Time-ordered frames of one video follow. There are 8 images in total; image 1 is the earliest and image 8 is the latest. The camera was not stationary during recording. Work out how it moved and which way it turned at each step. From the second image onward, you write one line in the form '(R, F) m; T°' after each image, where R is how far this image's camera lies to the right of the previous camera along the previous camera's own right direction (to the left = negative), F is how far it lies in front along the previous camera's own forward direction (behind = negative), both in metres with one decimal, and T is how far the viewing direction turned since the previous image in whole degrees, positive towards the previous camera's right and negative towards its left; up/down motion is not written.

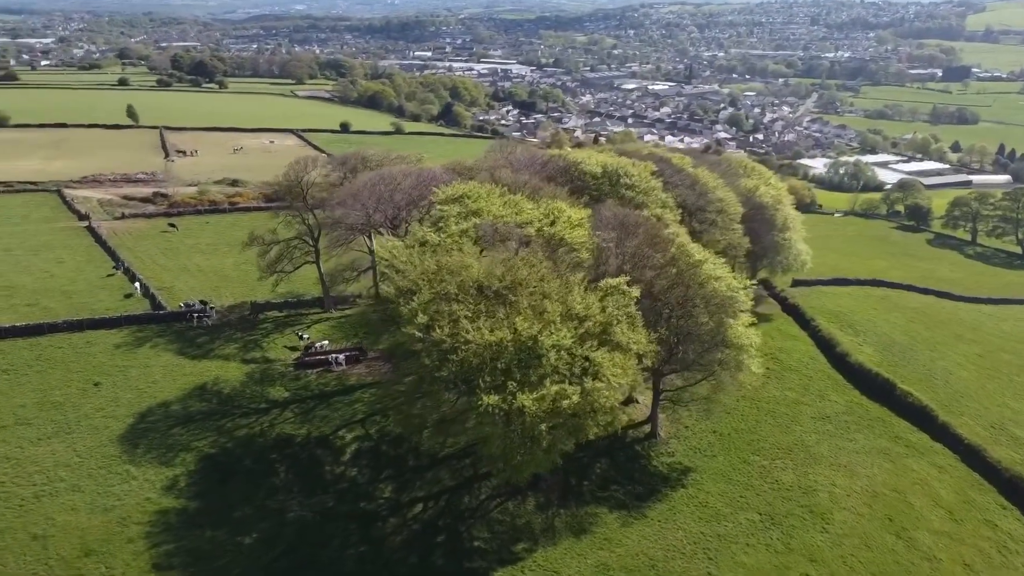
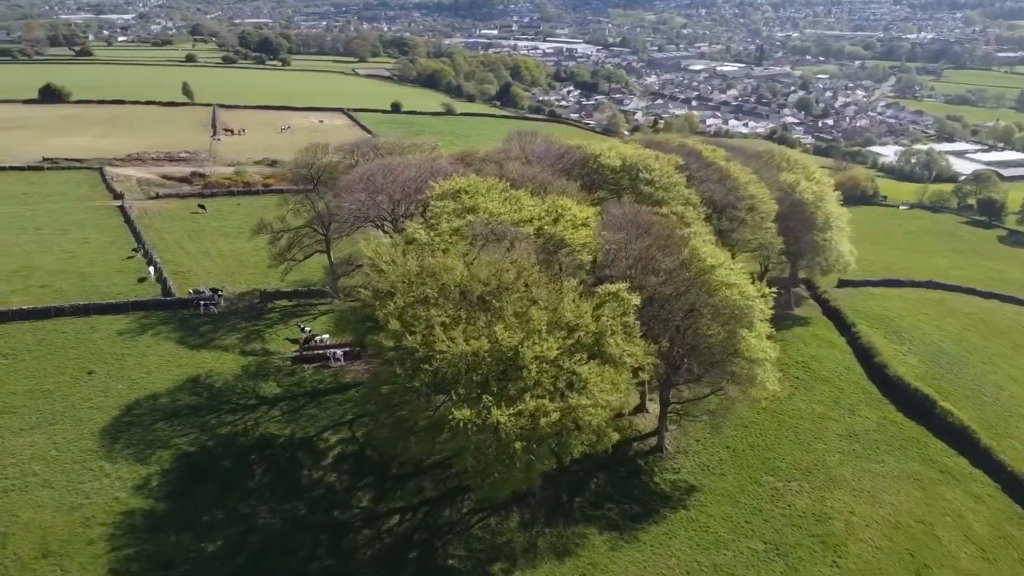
(+2.9, +2.2) m; -4°
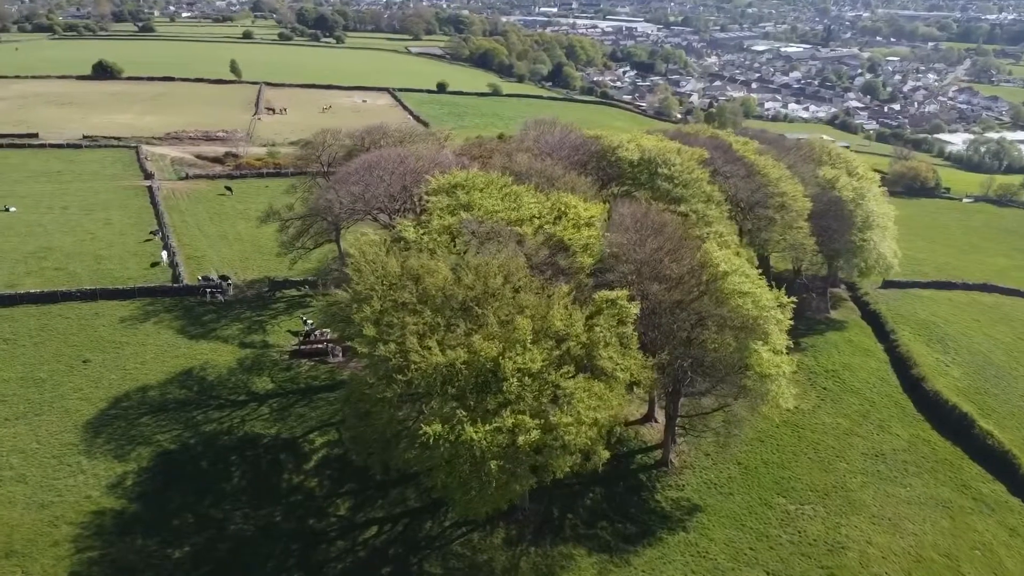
(+2.5, +2.1) m; -4°
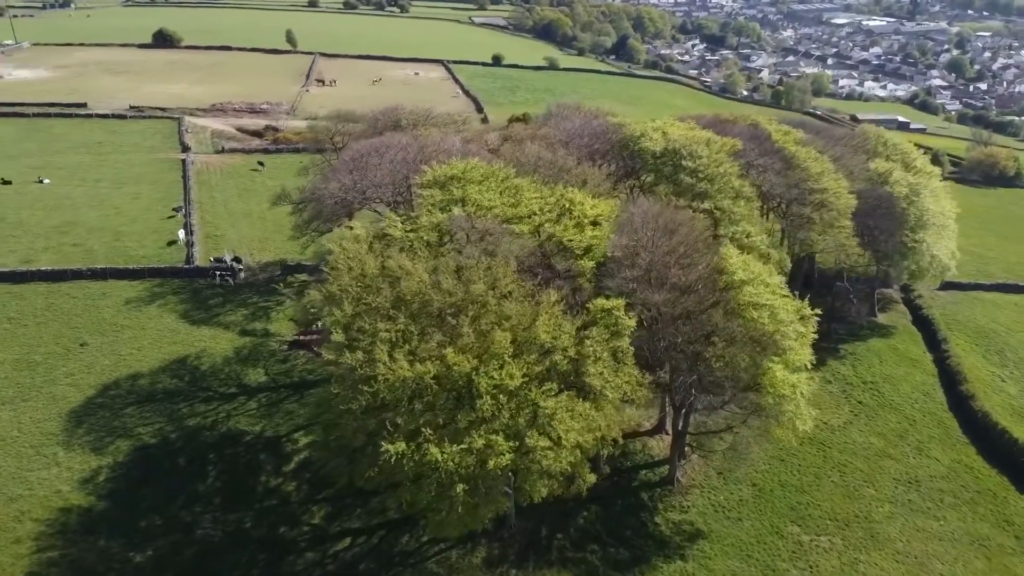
(+2.7, +2.4) m; -4°
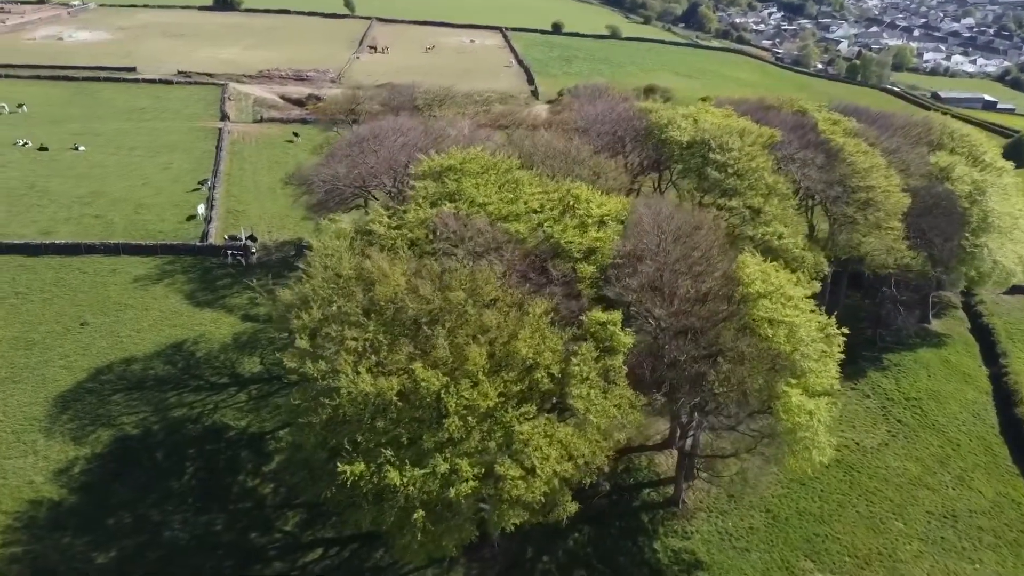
(+2.5, +2.4) m; -4°
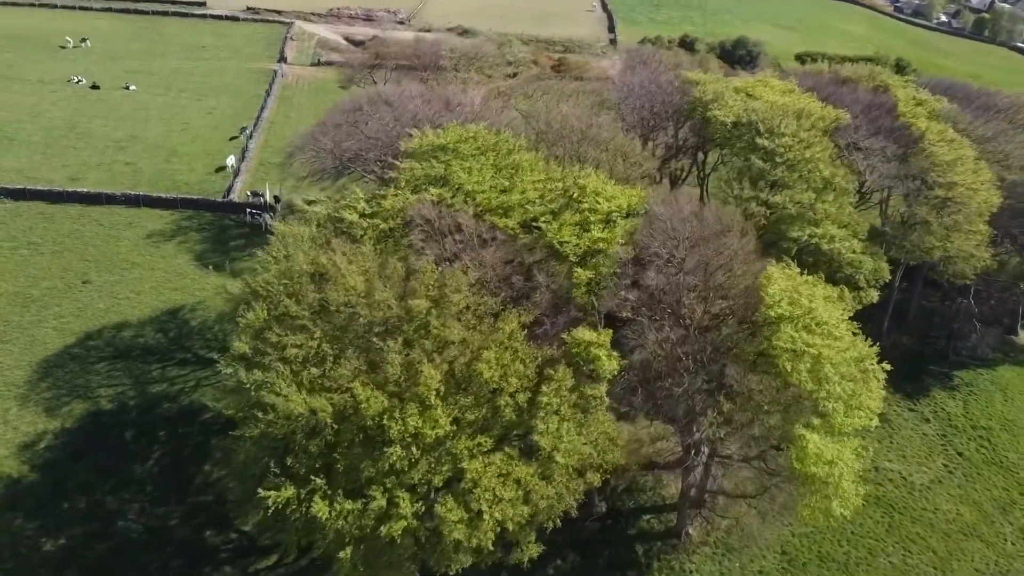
(+3.2, +3.6) m; -6°
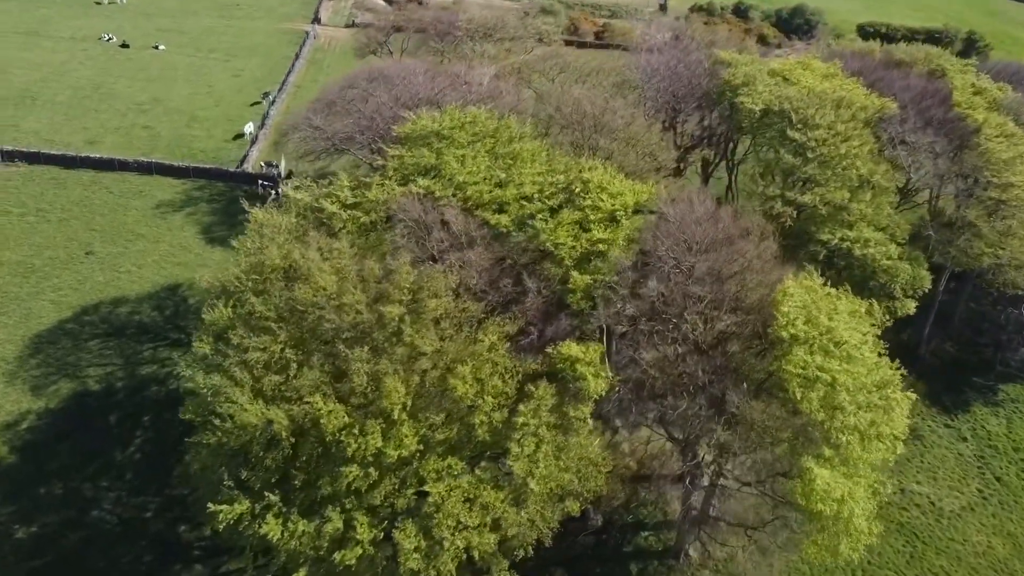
(+1.7, +2.0) m; -3°
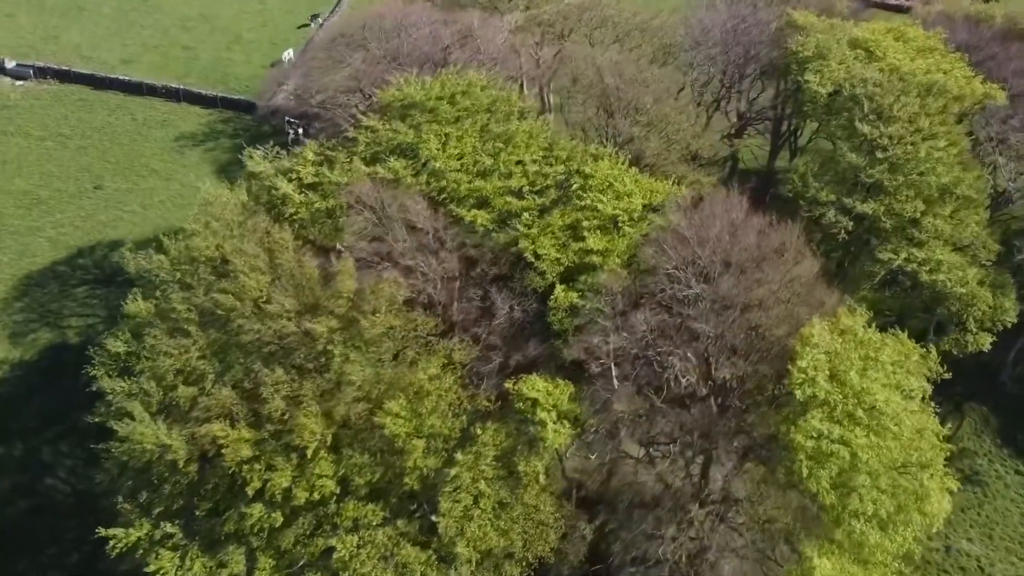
(+2.8, +3.7) m; -6°
